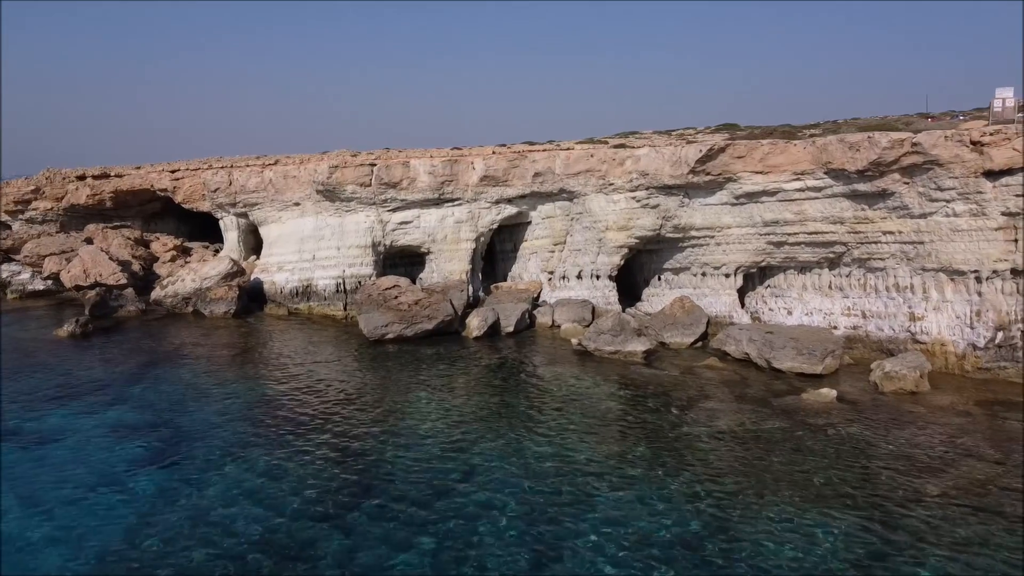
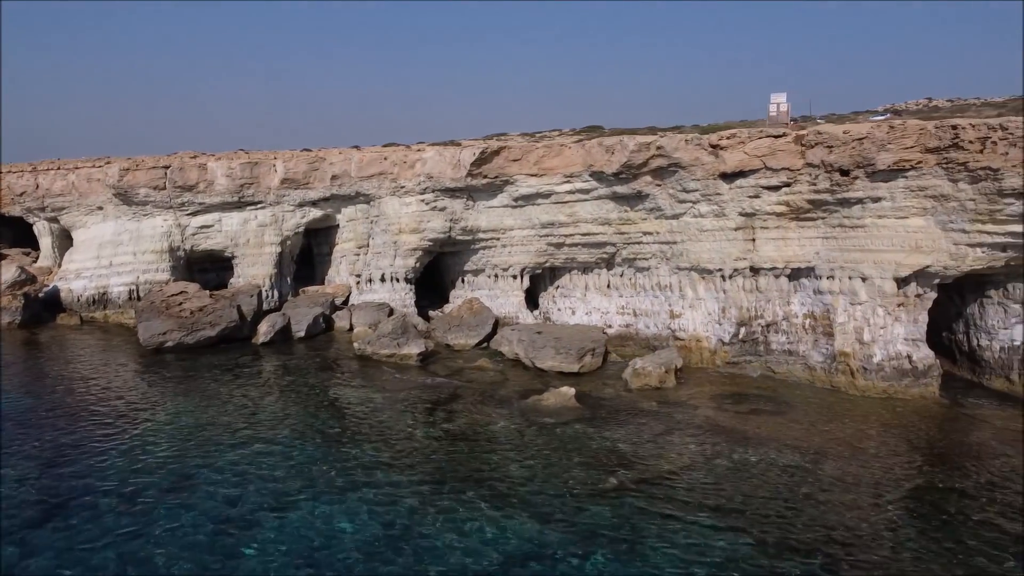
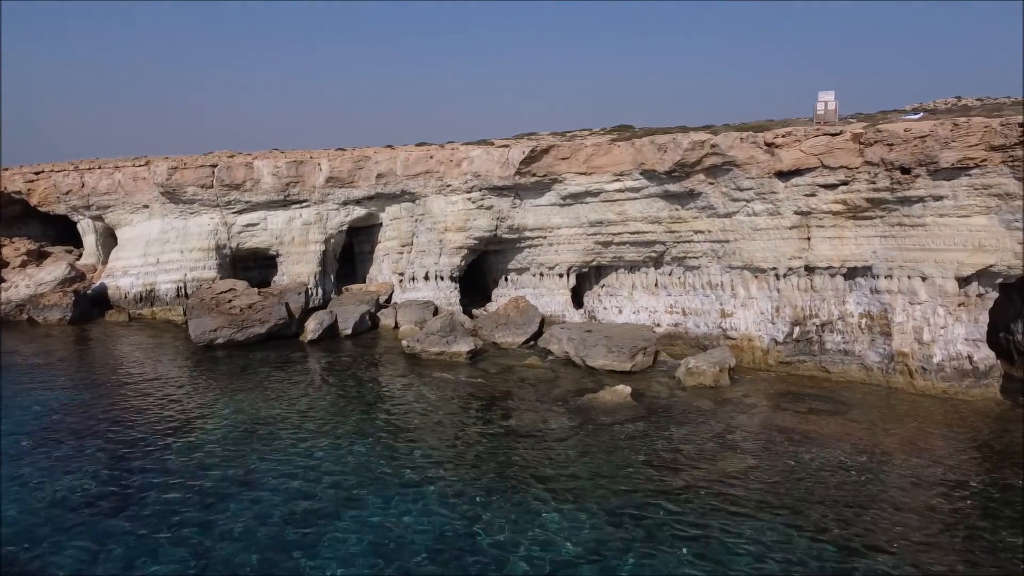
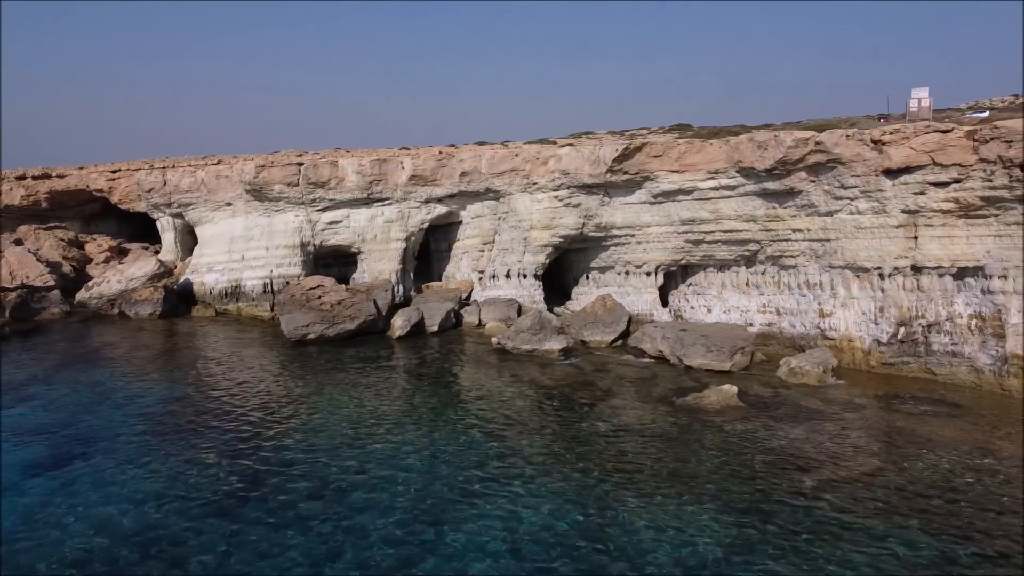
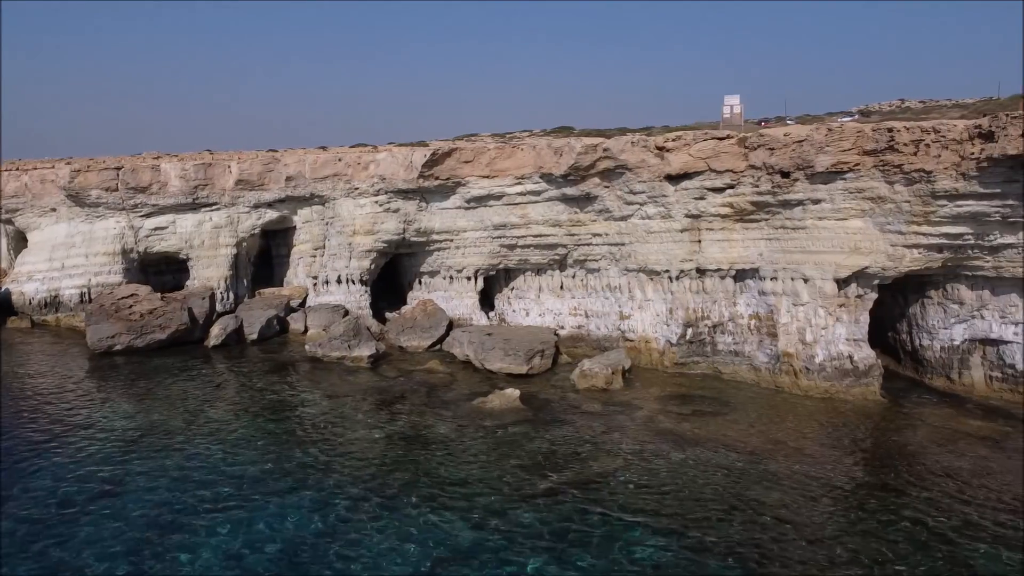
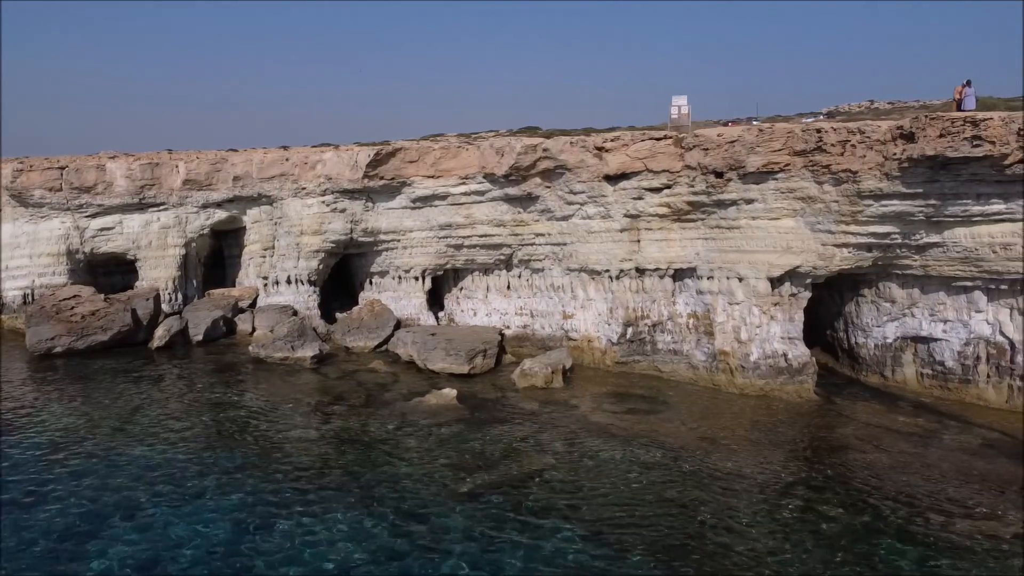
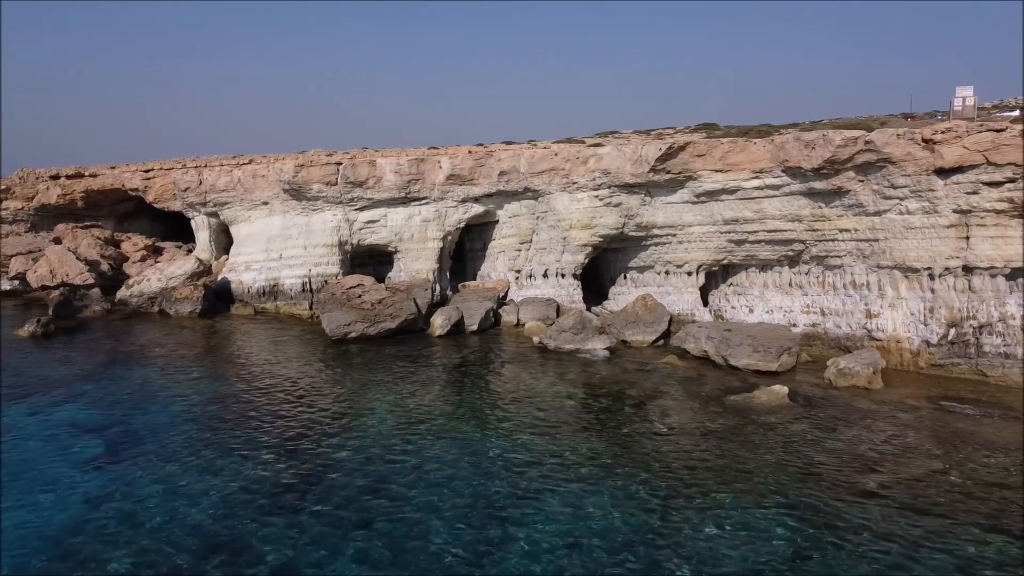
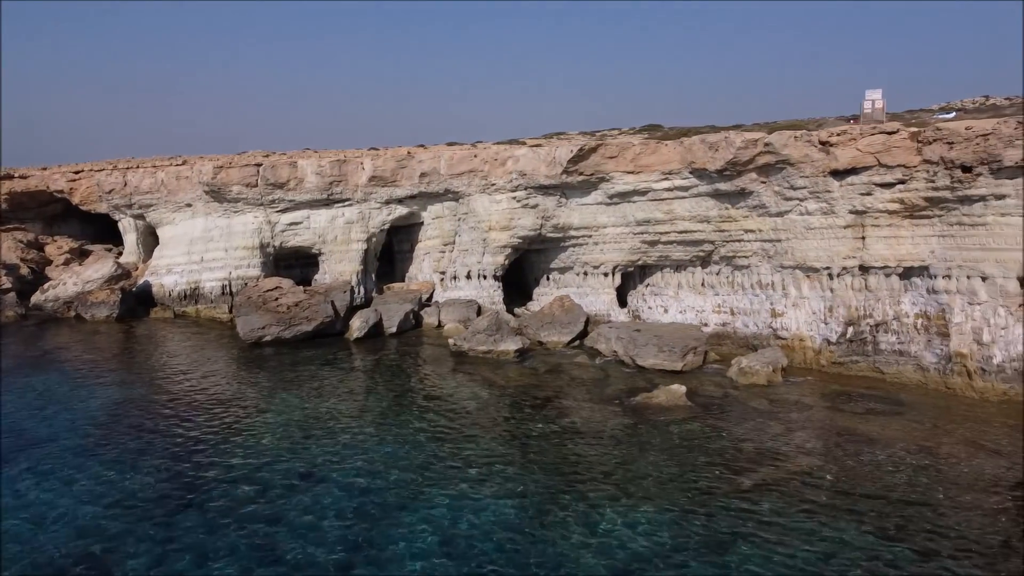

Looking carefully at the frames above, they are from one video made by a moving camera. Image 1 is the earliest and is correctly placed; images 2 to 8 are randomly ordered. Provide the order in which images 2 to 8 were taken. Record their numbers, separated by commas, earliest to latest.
7, 4, 8, 3, 2, 5, 6
